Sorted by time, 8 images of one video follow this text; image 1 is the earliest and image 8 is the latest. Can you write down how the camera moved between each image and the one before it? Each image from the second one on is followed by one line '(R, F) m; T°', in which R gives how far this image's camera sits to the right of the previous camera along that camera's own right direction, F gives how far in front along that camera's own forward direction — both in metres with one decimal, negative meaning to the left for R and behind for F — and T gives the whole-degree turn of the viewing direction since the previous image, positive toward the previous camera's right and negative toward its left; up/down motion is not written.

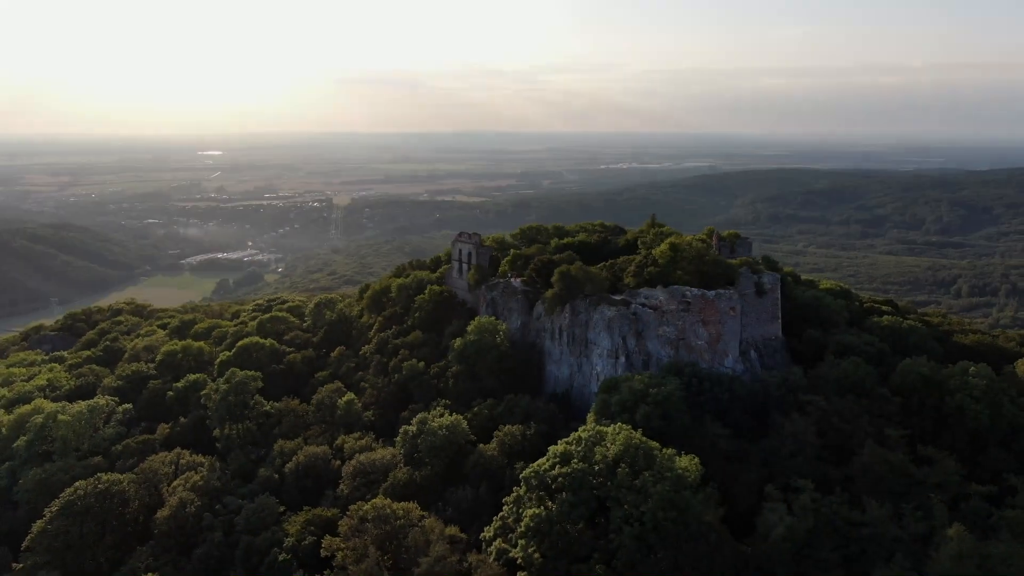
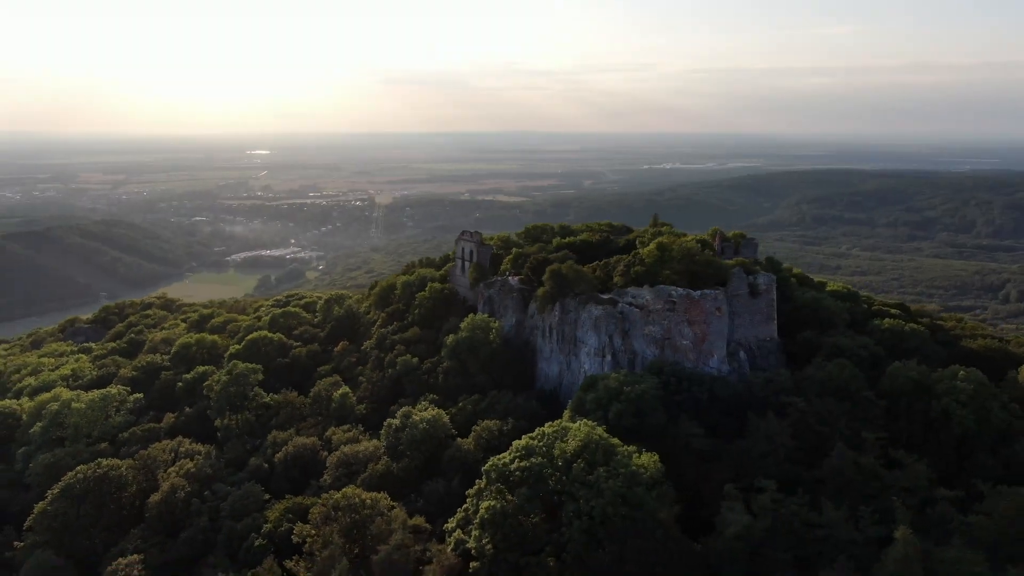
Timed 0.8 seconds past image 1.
(+1.5, -0.2) m; -3°
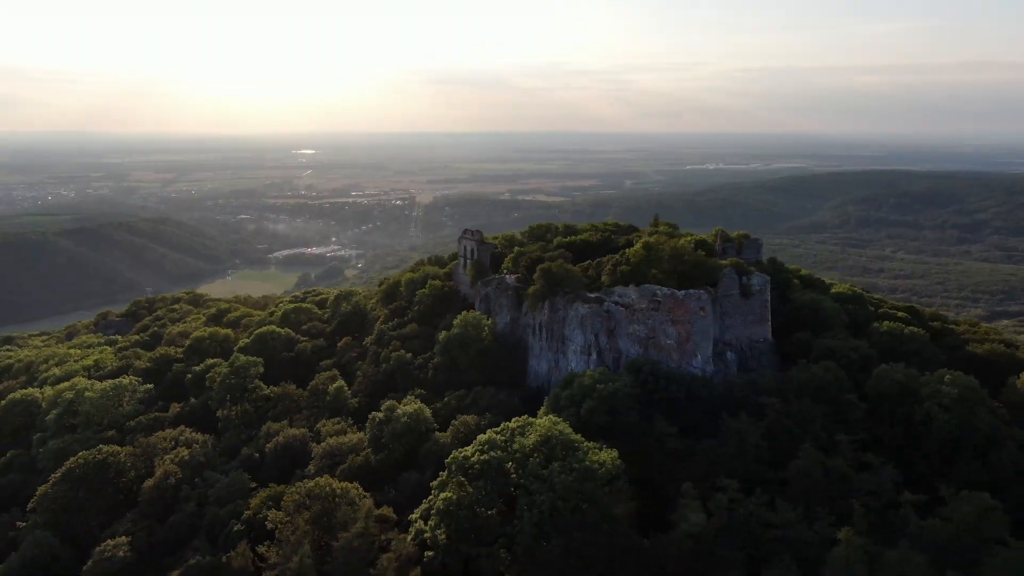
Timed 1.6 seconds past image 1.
(+1.5, -0.2) m; -3°
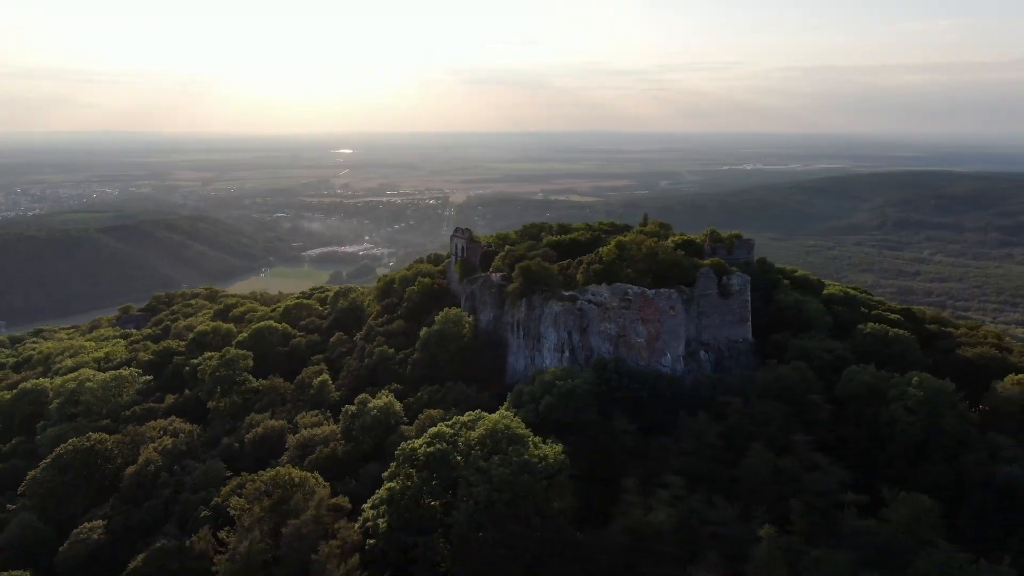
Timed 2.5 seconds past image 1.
(+1.7, -0.2) m; -3°
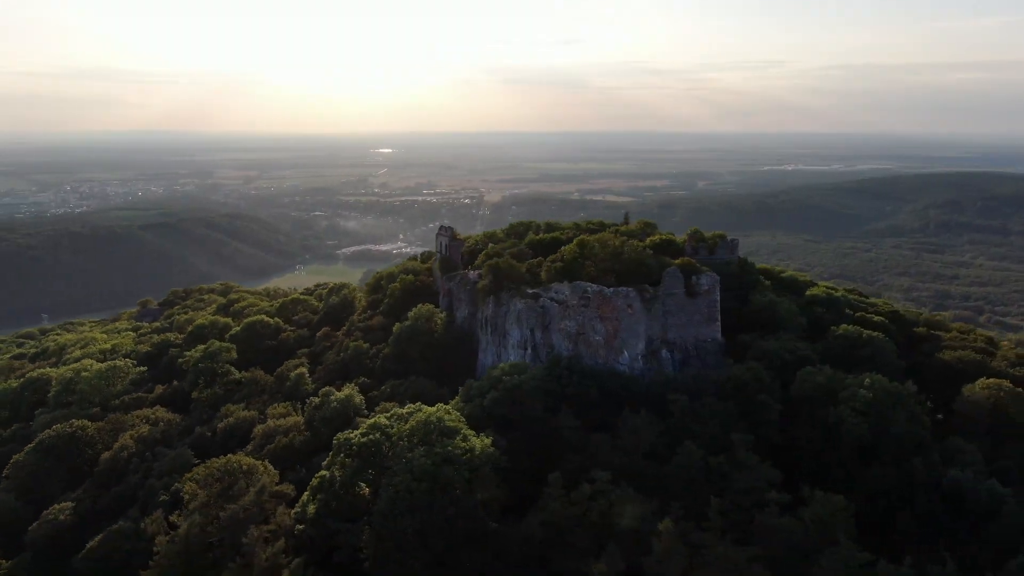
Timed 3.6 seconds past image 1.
(+2.1, -0.3) m; -3°
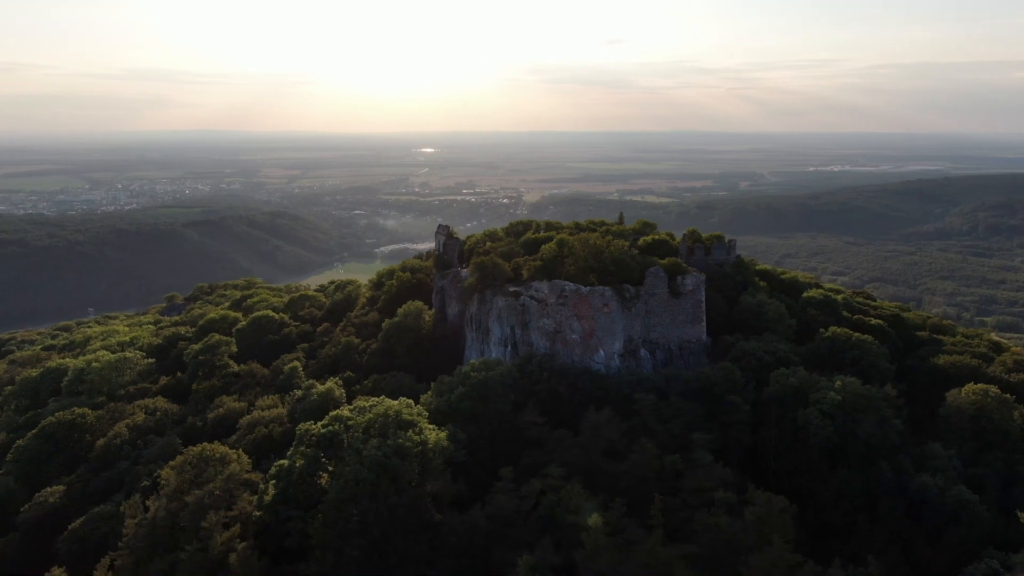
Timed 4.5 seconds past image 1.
(+1.7, -0.2) m; -3°
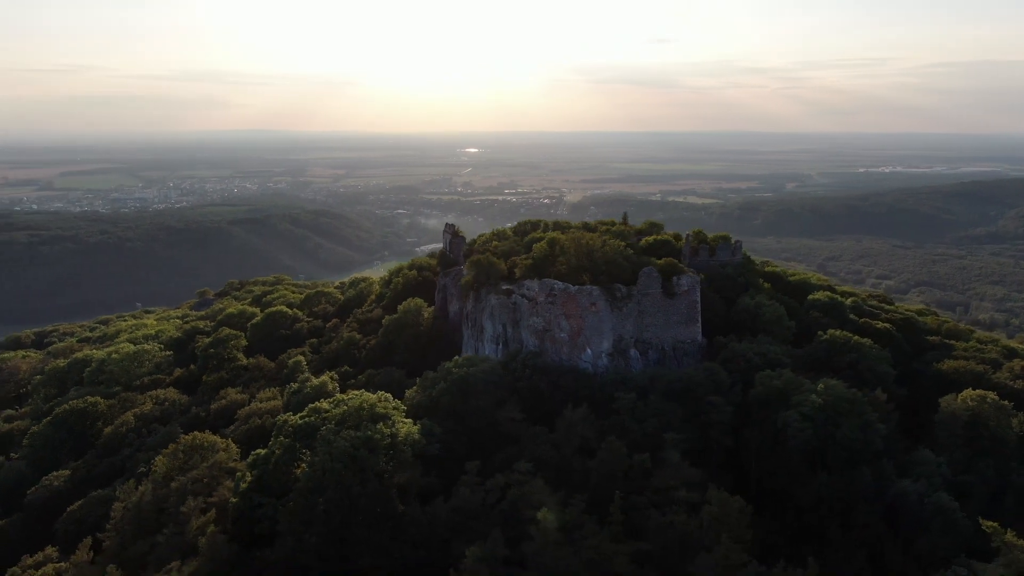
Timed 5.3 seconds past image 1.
(+1.4, -0.2) m; -3°
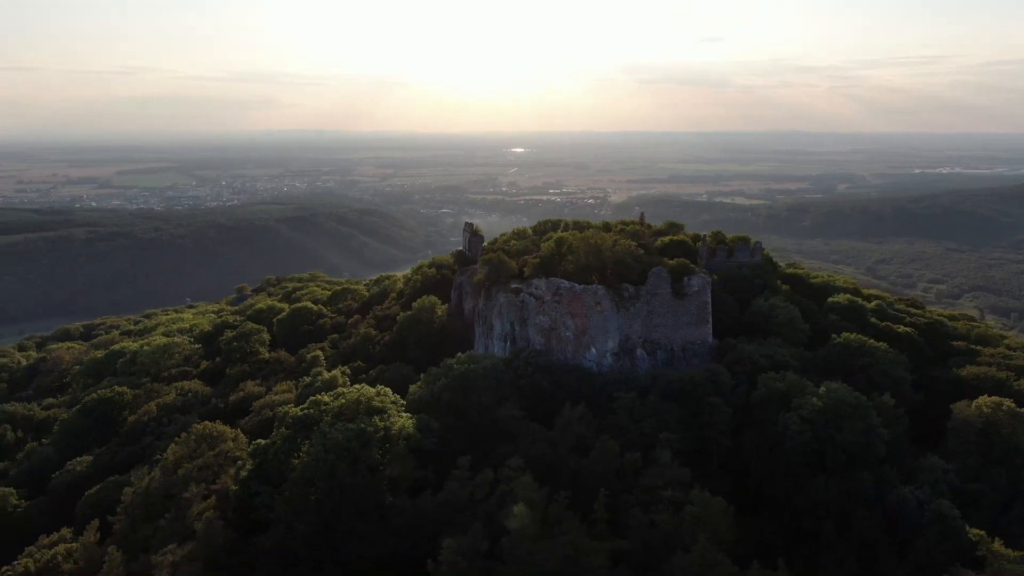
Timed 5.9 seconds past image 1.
(+1.0, -0.2) m; -3°
